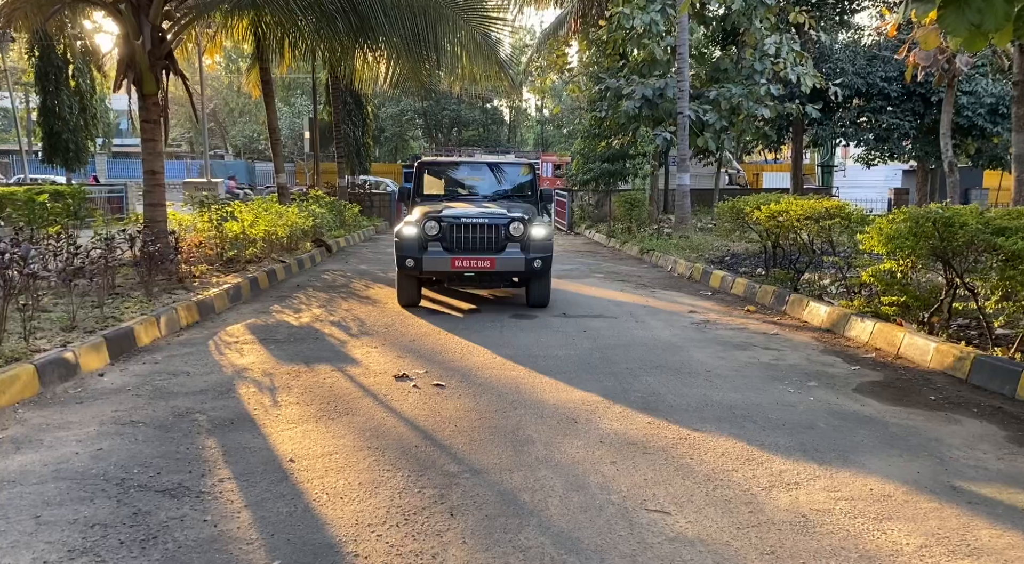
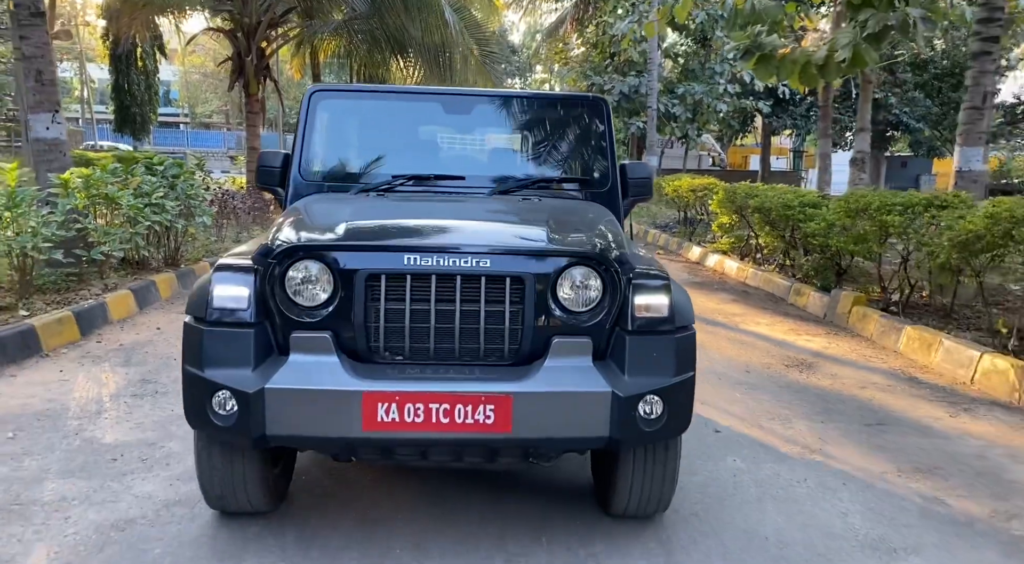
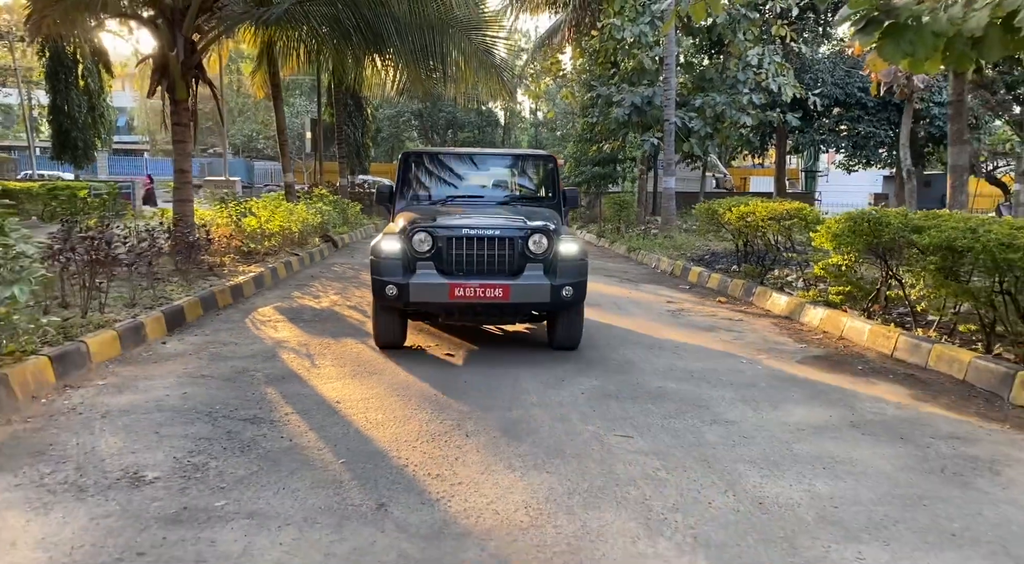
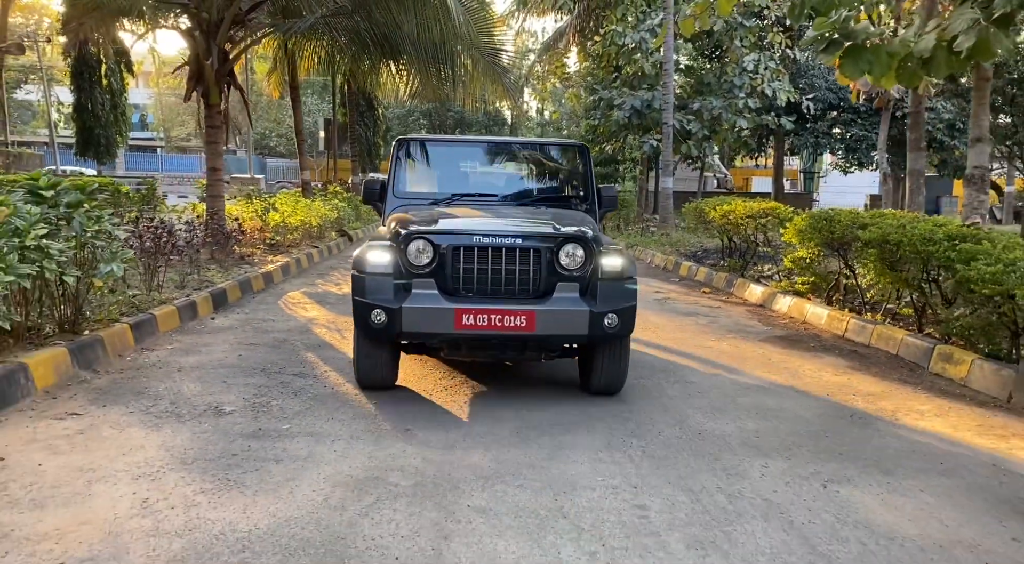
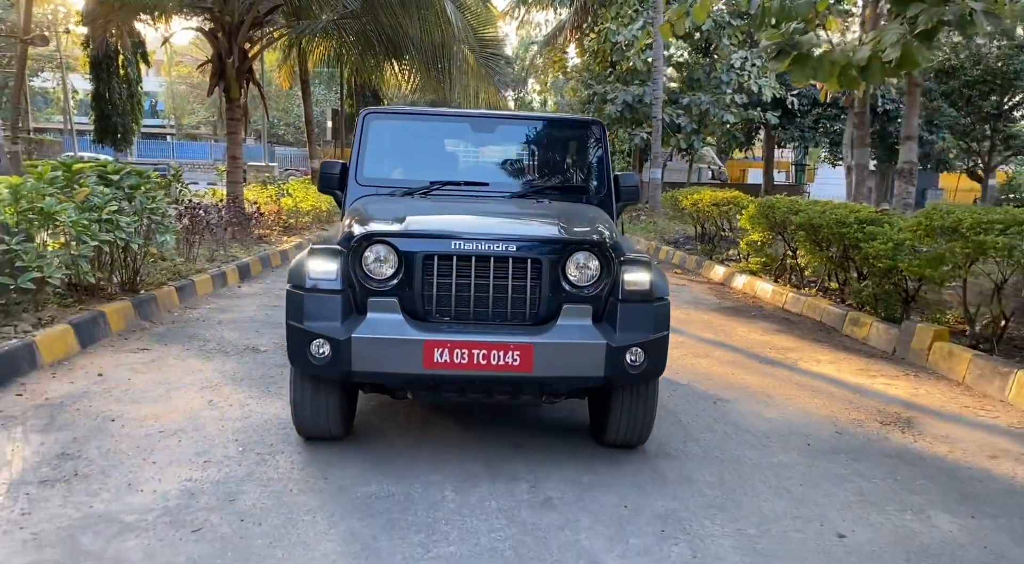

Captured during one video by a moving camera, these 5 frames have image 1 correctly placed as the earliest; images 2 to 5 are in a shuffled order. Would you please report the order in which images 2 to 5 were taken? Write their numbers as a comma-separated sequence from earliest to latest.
3, 4, 5, 2
